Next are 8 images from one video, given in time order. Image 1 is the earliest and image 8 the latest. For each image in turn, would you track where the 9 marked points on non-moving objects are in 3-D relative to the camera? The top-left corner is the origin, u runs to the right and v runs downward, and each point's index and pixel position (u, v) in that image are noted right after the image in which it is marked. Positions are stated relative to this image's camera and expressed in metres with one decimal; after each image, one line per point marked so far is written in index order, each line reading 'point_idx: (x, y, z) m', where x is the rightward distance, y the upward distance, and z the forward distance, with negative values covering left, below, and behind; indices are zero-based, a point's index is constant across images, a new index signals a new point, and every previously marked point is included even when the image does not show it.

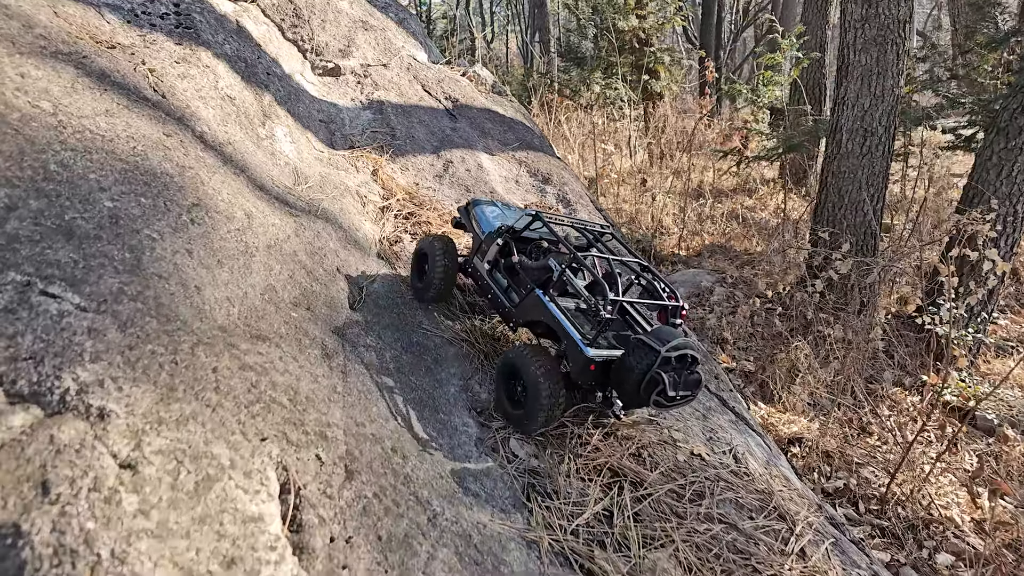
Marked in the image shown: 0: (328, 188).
0: (-1.4, +0.8, +5.7) m
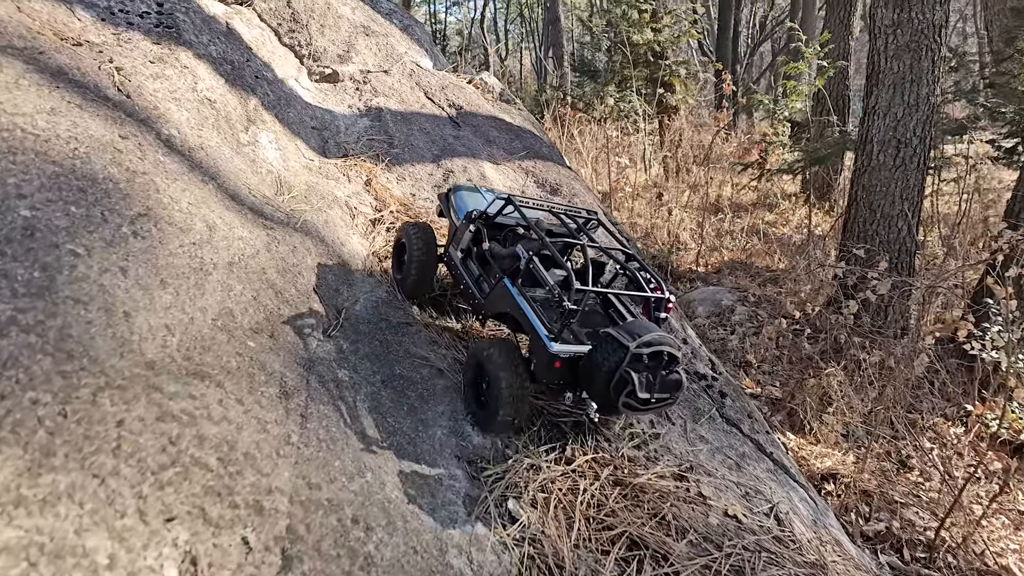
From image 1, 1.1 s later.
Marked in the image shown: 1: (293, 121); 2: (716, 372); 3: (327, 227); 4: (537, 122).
0: (-1.4, +0.6, +5.2) m
1: (-1.8, +1.4, +6.2) m
2: (+1.4, -0.6, +4.8) m
3: (-1.2, +0.4, +4.9) m
4: (+0.3, +1.9, +8.8) m
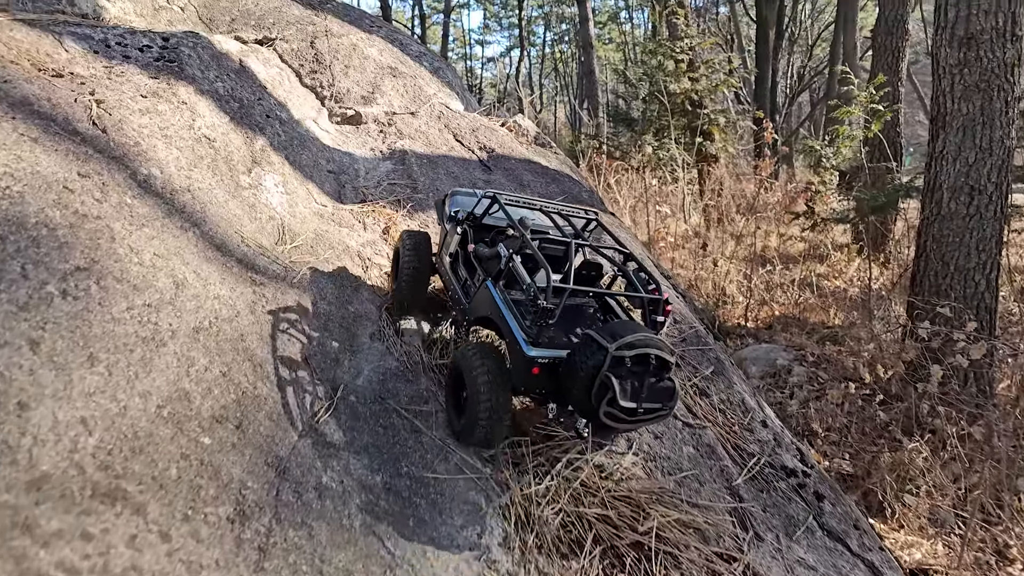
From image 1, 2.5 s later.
0: (-1.2, +0.3, +4.5) m
1: (-1.5, +0.9, +5.6) m
2: (+1.5, -0.9, +4.0) m
3: (-1.0, +0.1, +4.2) m
4: (+0.7, +1.3, +8.1) m
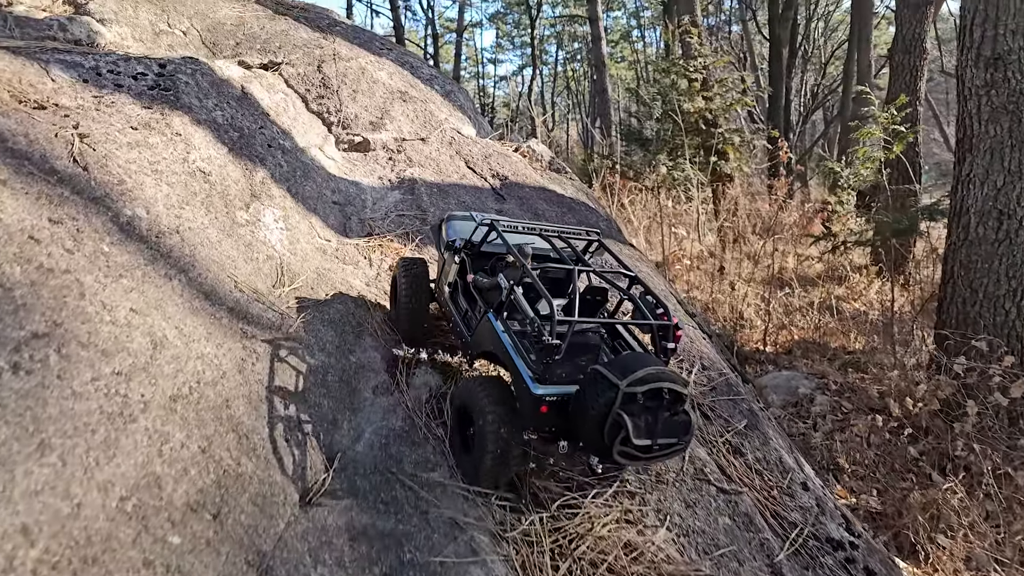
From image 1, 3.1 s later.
0: (-1.1, 0.0, +4.2) m
1: (-1.4, +0.7, +5.3) m
2: (+1.6, -1.2, +3.6) m
3: (-0.9, -0.2, +3.8) m
4: (+0.8, +1.0, +7.8) m
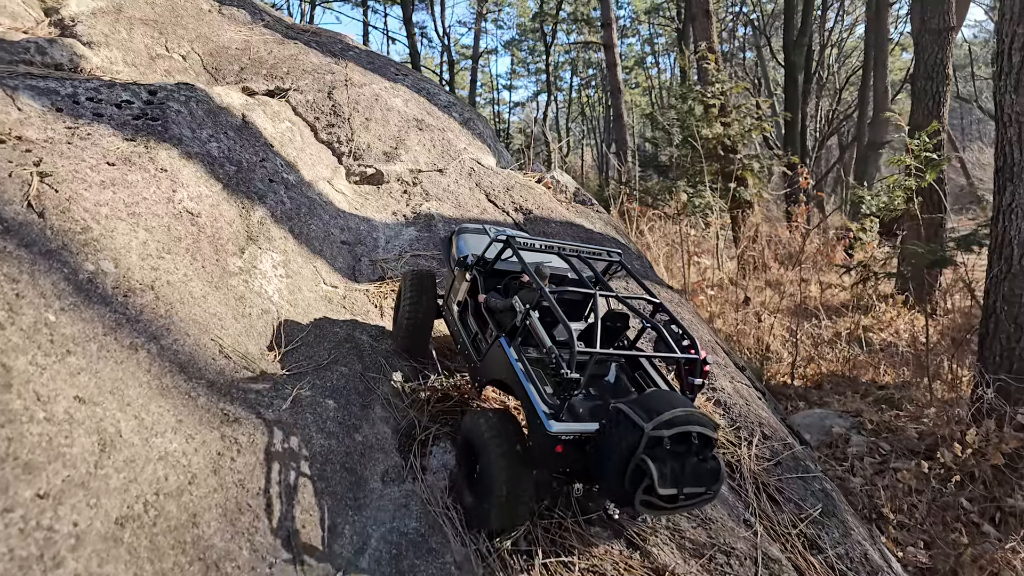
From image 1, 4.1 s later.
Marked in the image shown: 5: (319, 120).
0: (-0.9, -0.3, +3.6) m
1: (-1.2, +0.3, +4.7) m
2: (+1.8, -1.4, +2.9) m
3: (-0.8, -0.5, +3.3) m
4: (+1.0, +0.5, +7.2) m
5: (-1.6, +1.4, +6.3) m
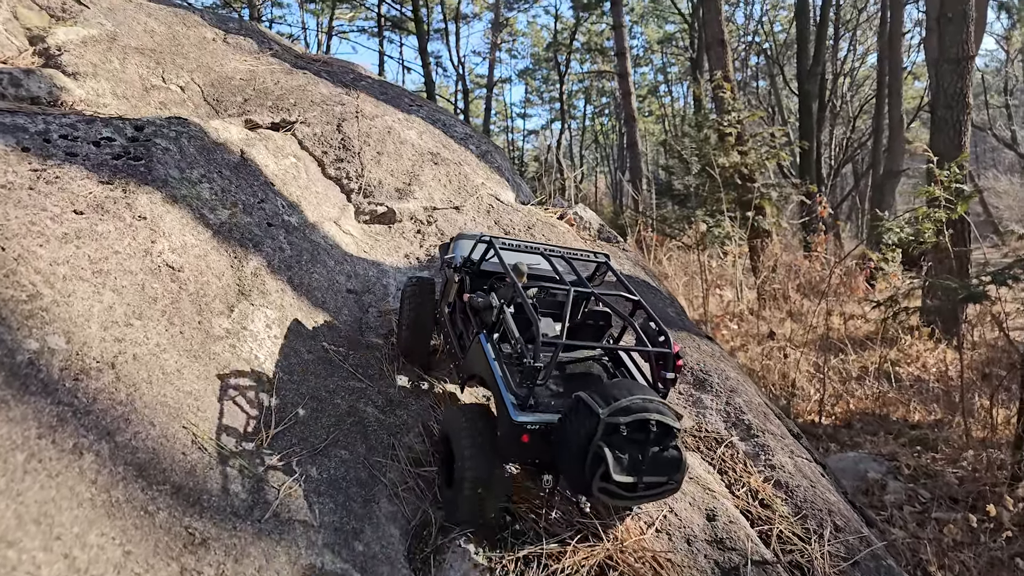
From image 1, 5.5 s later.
0: (-0.8, -0.5, +3.1) m
1: (-1.1, 0.0, +4.2) m
2: (+1.9, -1.7, +2.3) m
3: (-0.6, -0.7, +2.7) m
4: (+1.2, +0.1, +6.7) m
5: (-1.4, +1.0, +5.9) m
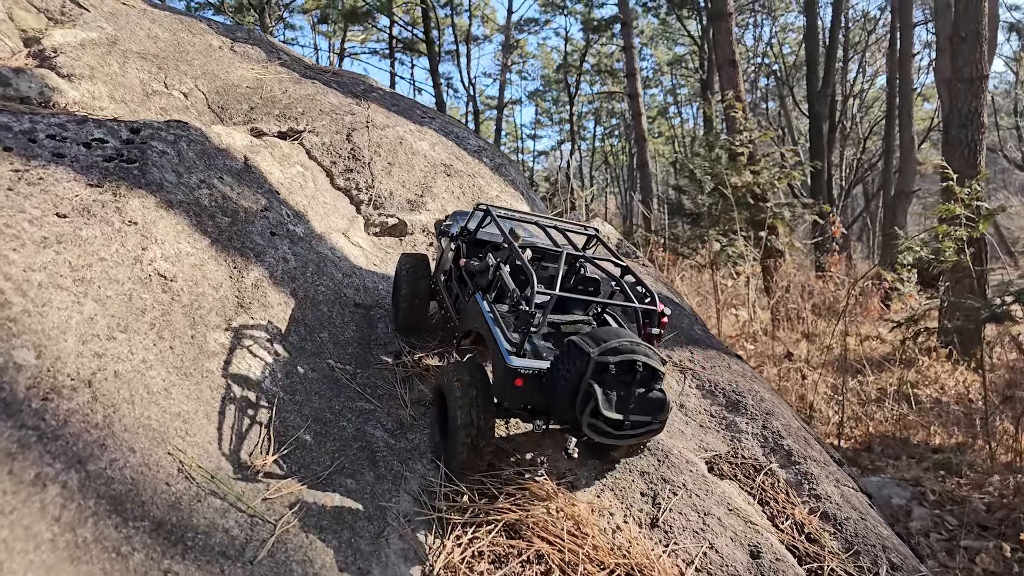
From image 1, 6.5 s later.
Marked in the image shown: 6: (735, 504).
0: (-0.7, -0.6, +2.8) m
1: (-1.0, 0.0, +4.0) m
2: (+1.9, -1.7, +2.0) m
3: (-0.6, -0.8, +2.4) m
4: (+1.4, 0.0, +6.4) m
5: (-1.3, +0.9, +5.6) m
6: (+1.0, -0.9, +3.3) m
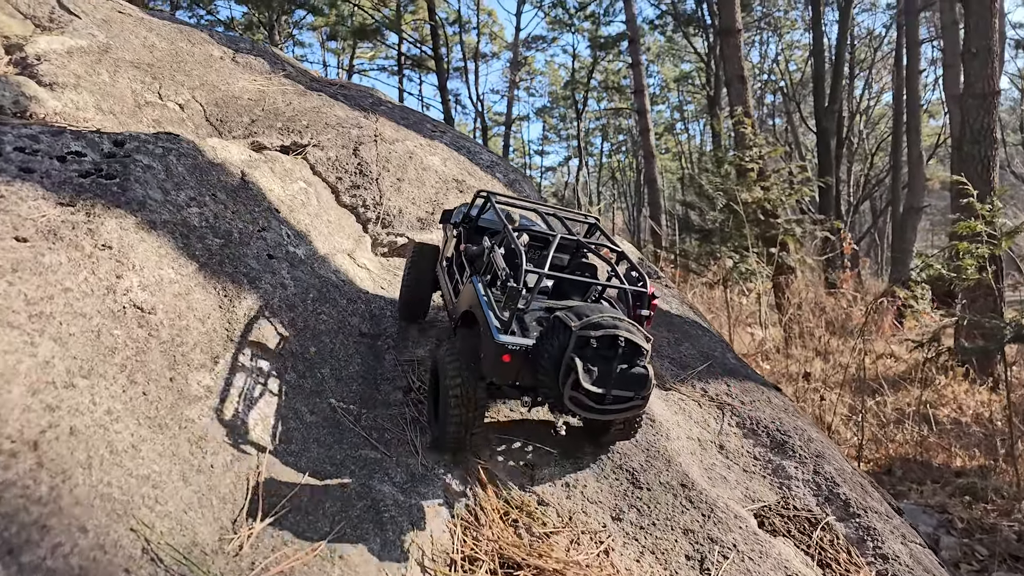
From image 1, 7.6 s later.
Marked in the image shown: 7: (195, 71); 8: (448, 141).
0: (-0.6, -0.7, +2.4) m
1: (-0.9, -0.2, +3.6) m
2: (+2.0, -1.8, +1.5) m
3: (-0.5, -0.9, +2.0) m
4: (+1.5, -0.2, +6.0) m
5: (-1.2, +0.8, +5.3) m
6: (+1.1, -1.1, +2.9) m
7: (-2.3, +1.6, +5.6) m
8: (-0.6, +1.3, +6.7) m
